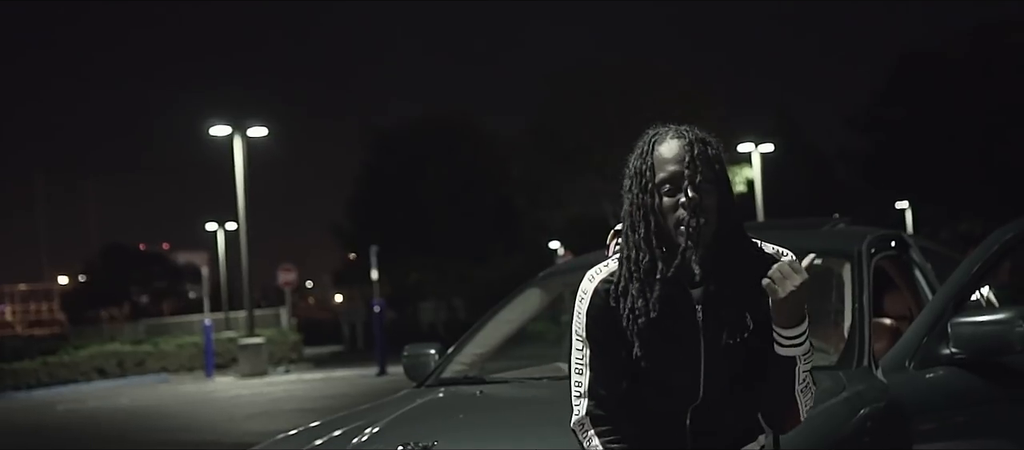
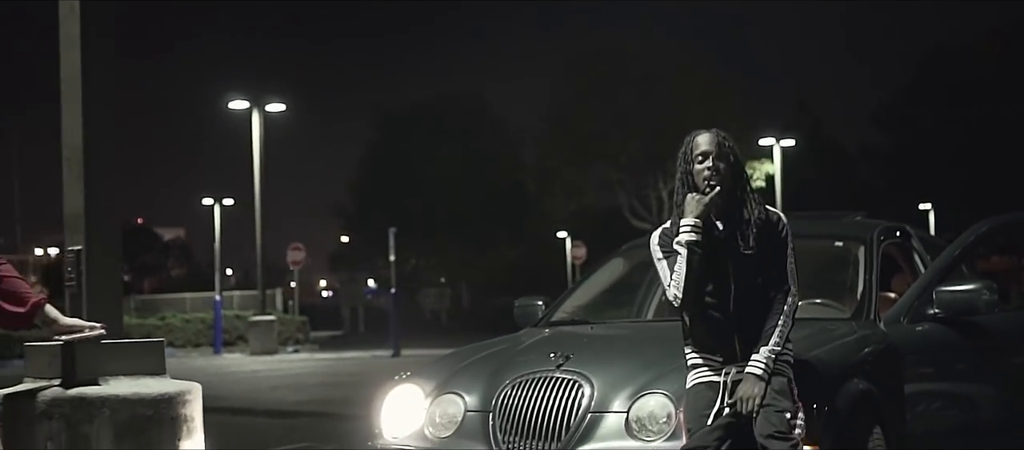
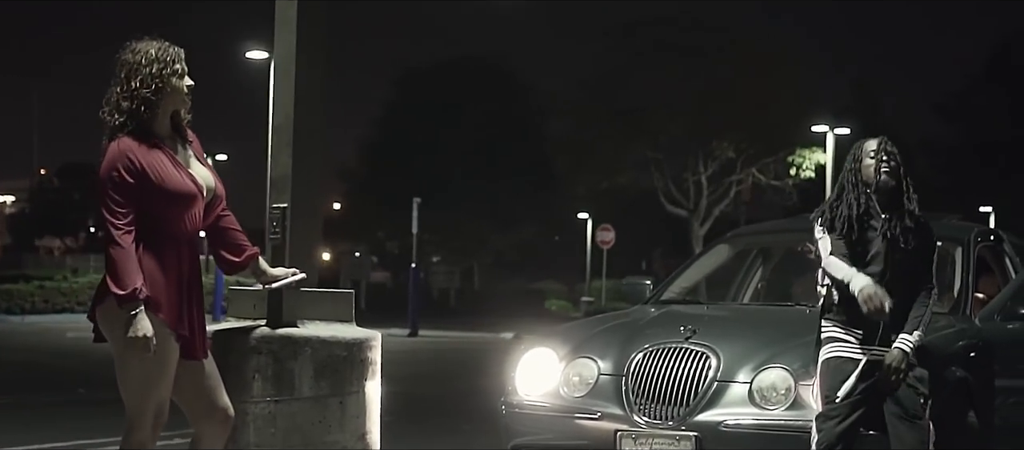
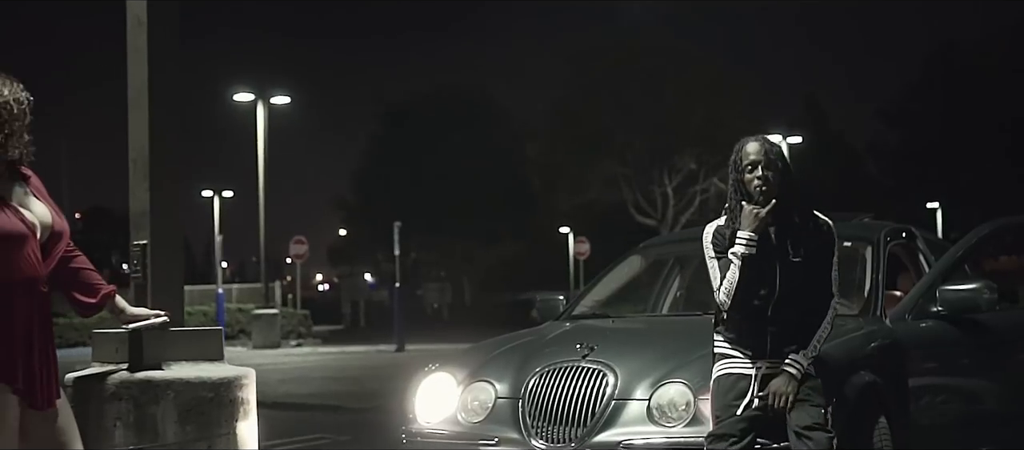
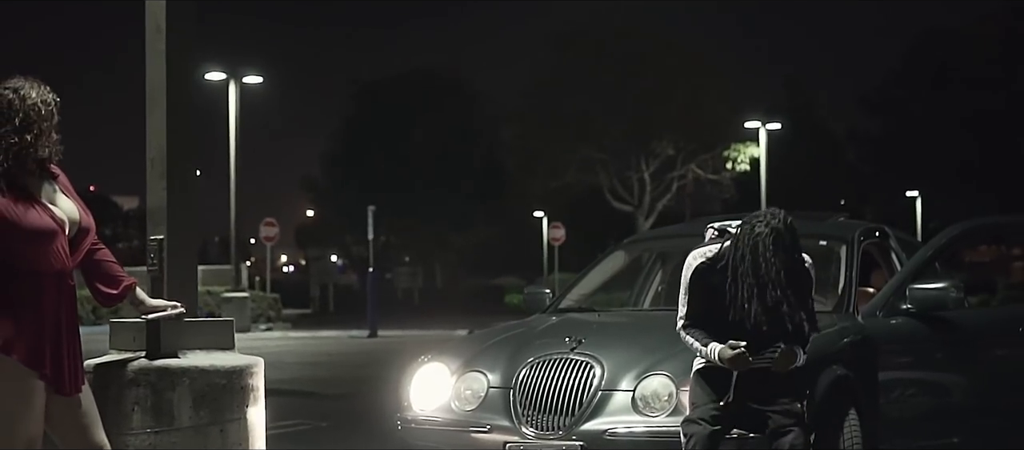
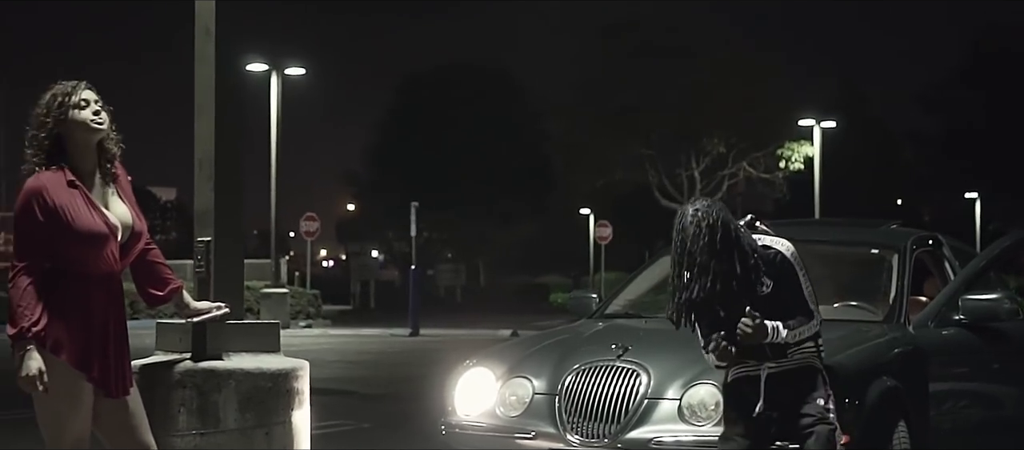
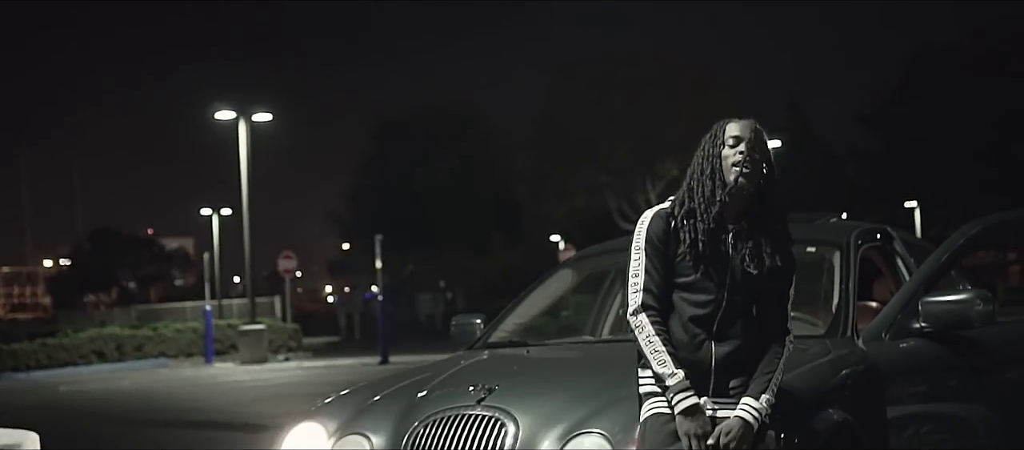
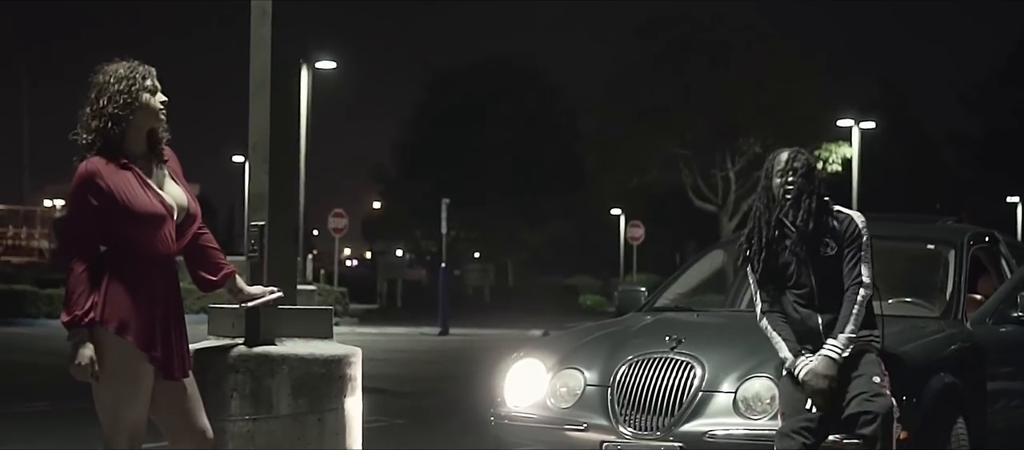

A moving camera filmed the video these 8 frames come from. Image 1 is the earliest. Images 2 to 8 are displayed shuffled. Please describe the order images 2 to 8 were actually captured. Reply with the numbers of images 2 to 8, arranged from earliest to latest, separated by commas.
7, 2, 4, 5, 6, 8, 3
